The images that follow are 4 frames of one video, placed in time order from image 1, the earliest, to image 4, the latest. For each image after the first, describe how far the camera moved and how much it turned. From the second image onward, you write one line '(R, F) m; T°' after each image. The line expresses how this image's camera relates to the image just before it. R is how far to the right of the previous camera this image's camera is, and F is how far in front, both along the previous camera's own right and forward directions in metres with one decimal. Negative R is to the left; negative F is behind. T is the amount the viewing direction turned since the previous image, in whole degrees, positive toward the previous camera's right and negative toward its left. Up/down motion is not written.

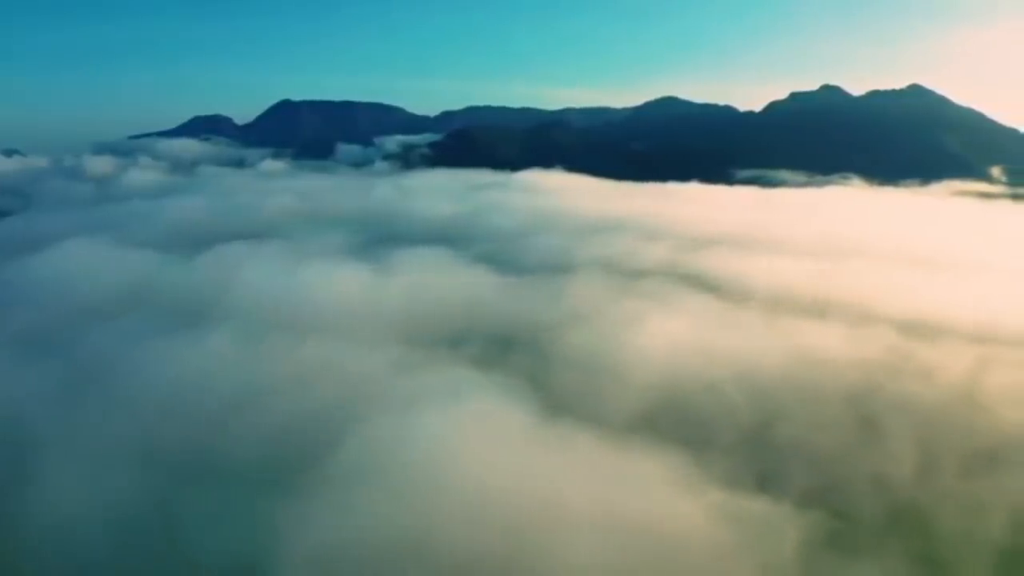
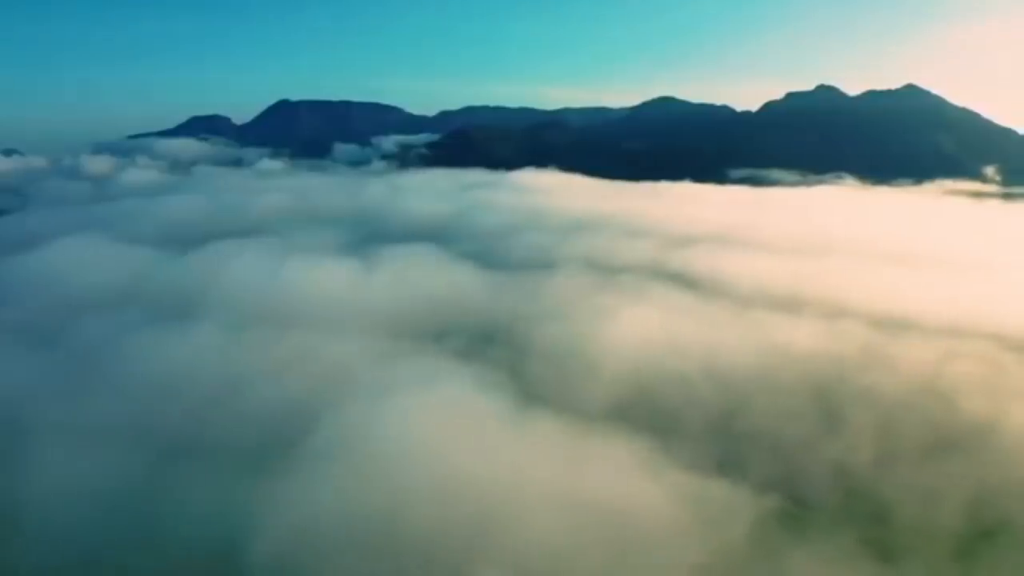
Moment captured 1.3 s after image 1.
(+1.4, -1.5) m; 0°
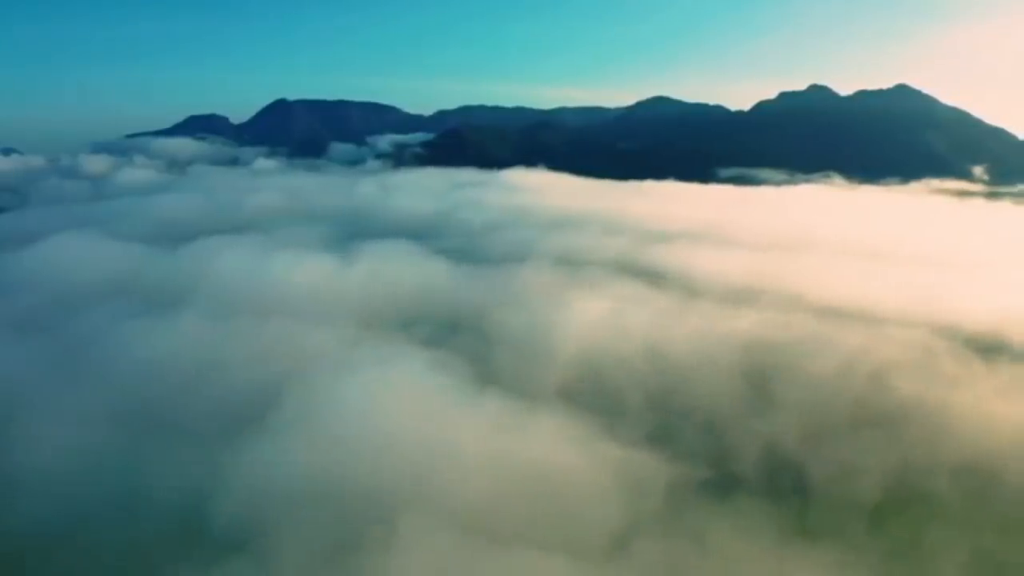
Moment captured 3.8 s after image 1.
(+2.7, -3.4) m; 0°
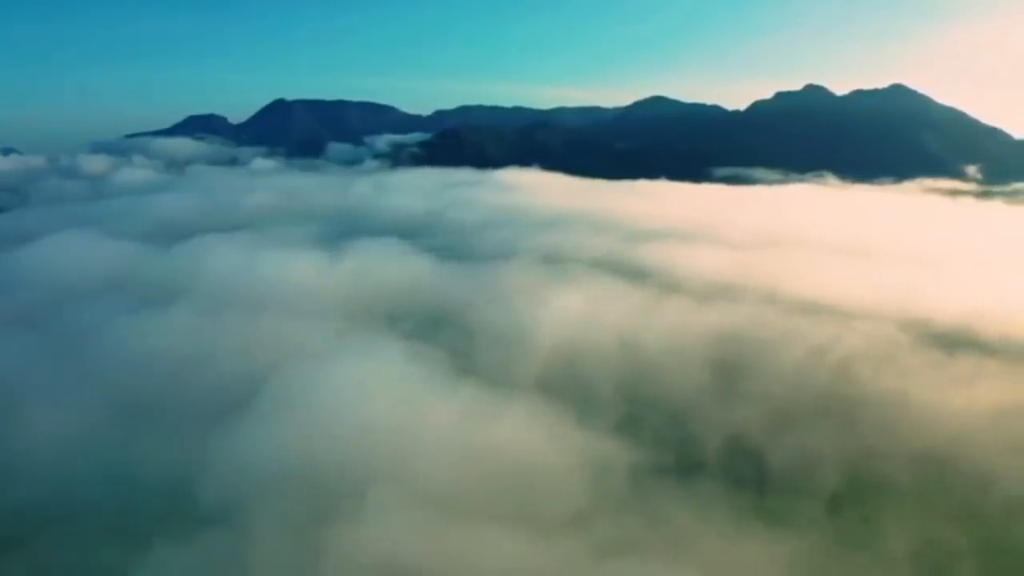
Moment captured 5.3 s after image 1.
(+1.5, -1.9) m; 0°
